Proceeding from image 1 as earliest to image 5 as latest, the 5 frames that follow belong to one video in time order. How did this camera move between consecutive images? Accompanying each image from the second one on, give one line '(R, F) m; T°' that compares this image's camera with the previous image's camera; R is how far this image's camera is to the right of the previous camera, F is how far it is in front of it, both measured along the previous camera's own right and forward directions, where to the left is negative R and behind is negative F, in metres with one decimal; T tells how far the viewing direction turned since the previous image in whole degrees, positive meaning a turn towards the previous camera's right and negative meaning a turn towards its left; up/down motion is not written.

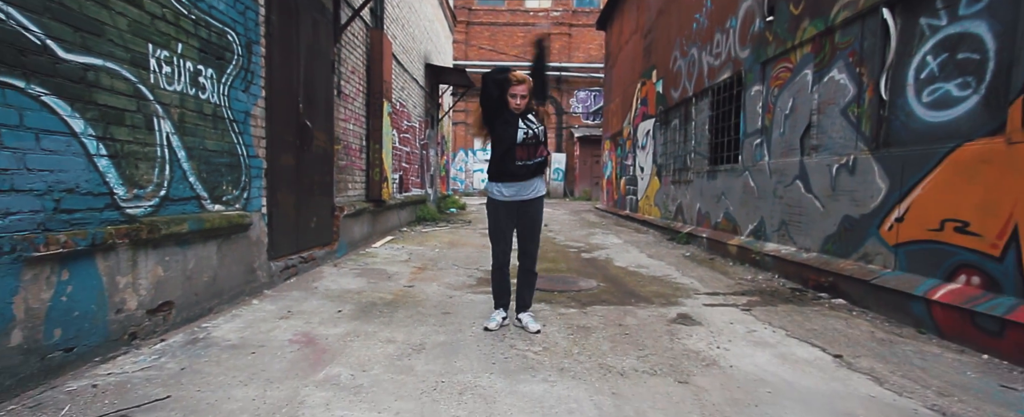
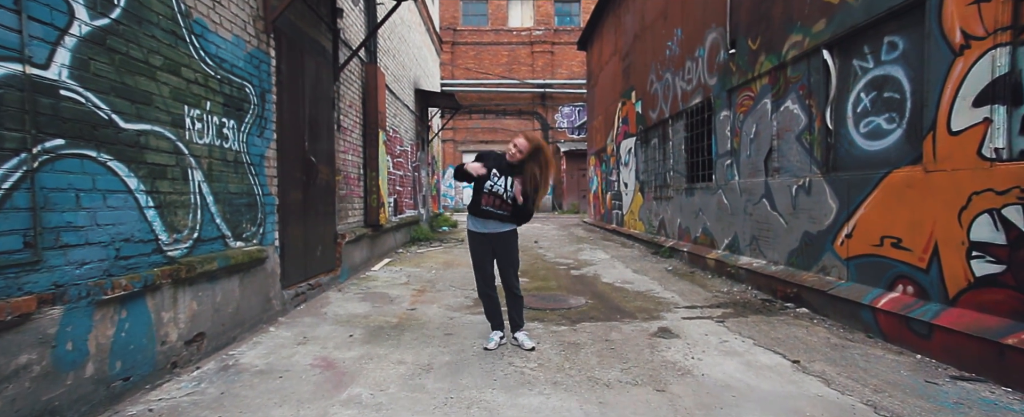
(0.0, -0.4) m; +1°
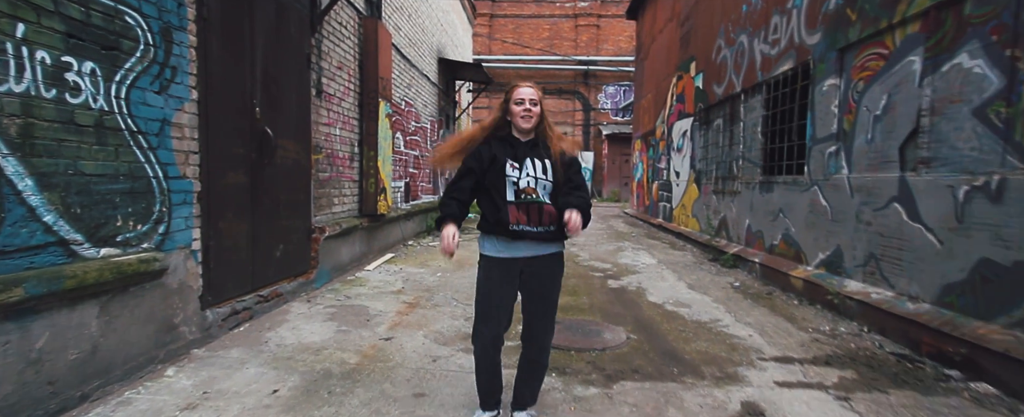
(+0.2, +1.5) m; -4°
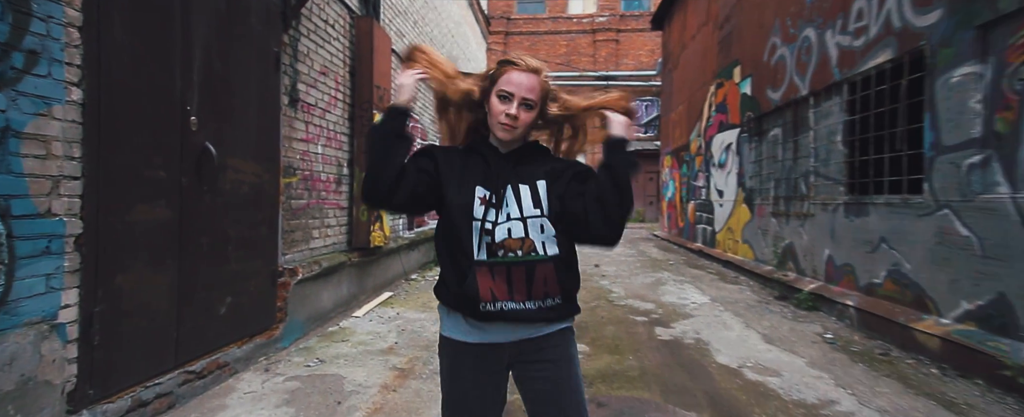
(-0.1, +1.2) m; -2°
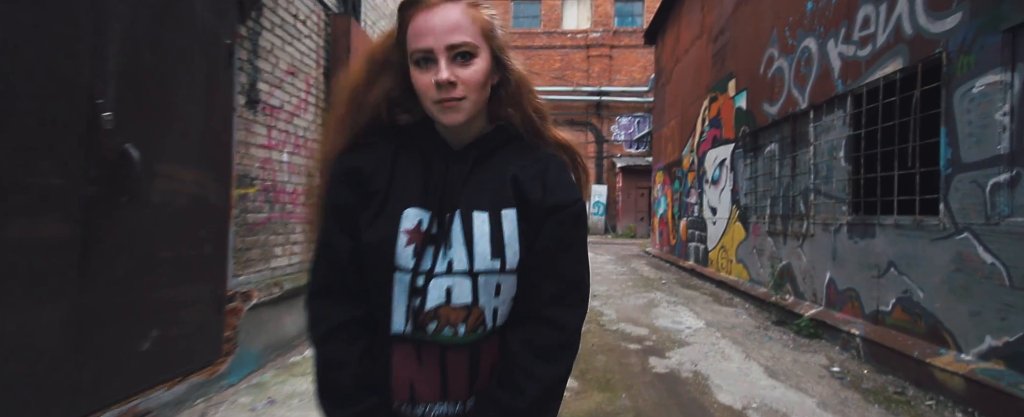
(+0.1, +0.4) m; +1°
